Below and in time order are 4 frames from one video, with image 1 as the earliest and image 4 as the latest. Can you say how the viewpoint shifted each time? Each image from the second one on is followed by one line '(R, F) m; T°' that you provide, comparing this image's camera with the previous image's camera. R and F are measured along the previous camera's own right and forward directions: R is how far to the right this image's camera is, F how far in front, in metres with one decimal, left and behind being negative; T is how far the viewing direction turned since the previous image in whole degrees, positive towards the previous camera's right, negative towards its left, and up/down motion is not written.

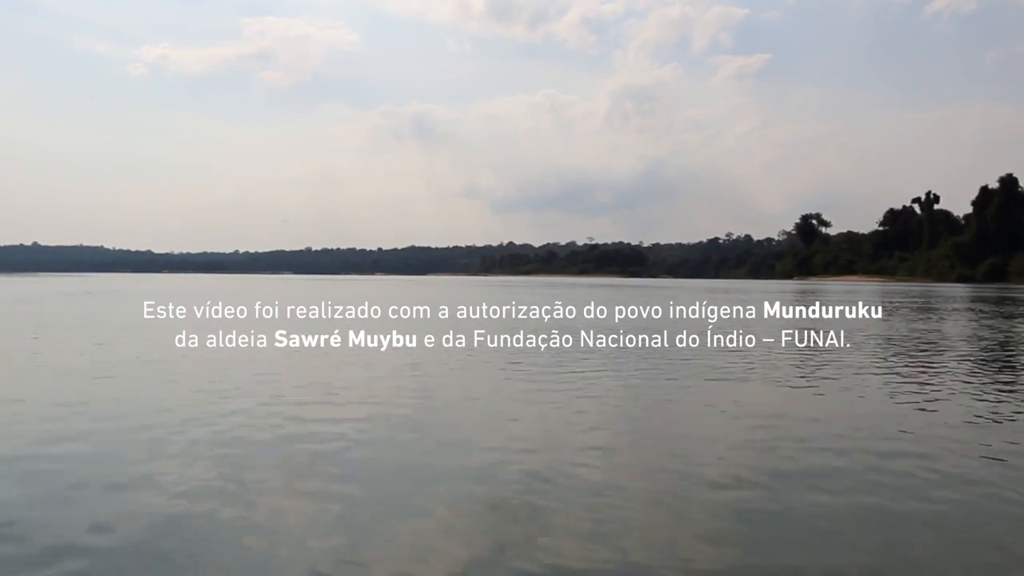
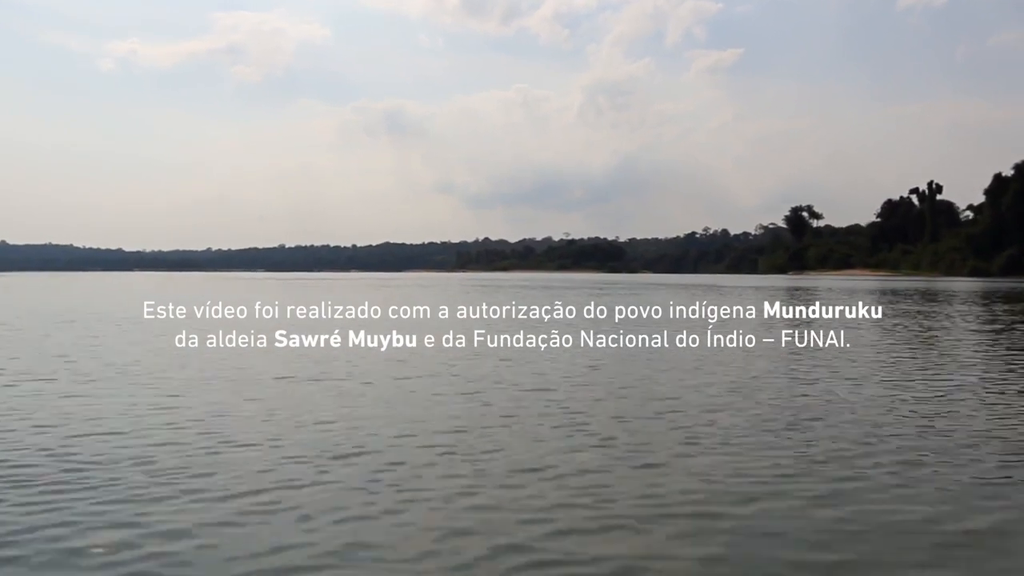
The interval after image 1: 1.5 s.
(-1.8, +0.6) m; +2°
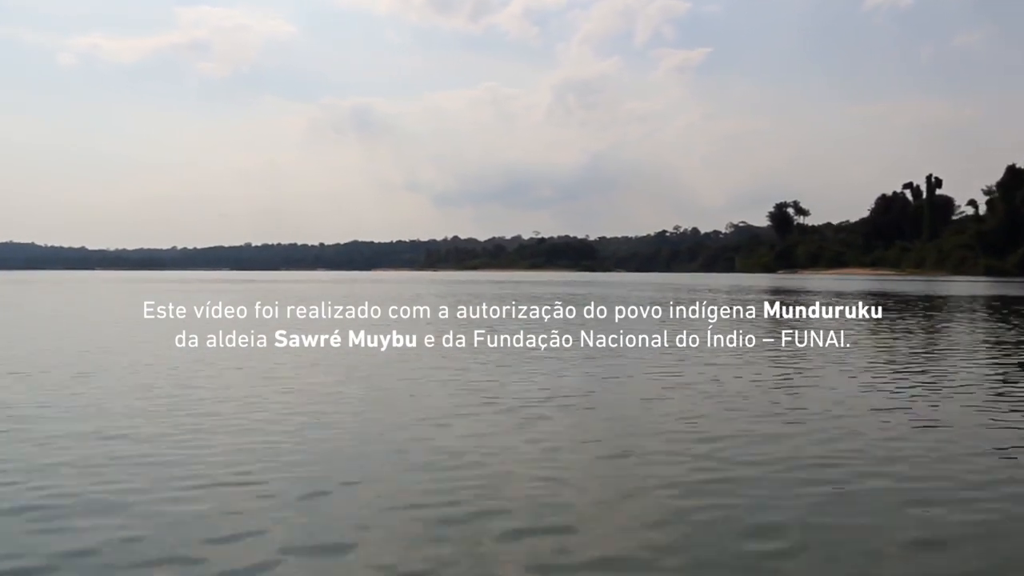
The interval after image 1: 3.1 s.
(-2.4, +0.8) m; +2°
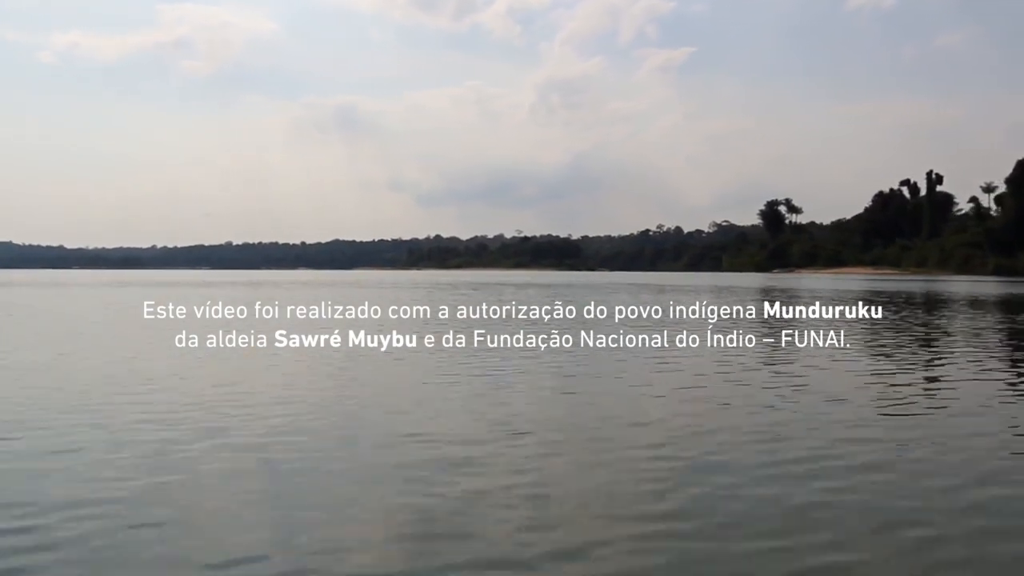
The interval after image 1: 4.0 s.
(-1.3, +0.5) m; +1°
